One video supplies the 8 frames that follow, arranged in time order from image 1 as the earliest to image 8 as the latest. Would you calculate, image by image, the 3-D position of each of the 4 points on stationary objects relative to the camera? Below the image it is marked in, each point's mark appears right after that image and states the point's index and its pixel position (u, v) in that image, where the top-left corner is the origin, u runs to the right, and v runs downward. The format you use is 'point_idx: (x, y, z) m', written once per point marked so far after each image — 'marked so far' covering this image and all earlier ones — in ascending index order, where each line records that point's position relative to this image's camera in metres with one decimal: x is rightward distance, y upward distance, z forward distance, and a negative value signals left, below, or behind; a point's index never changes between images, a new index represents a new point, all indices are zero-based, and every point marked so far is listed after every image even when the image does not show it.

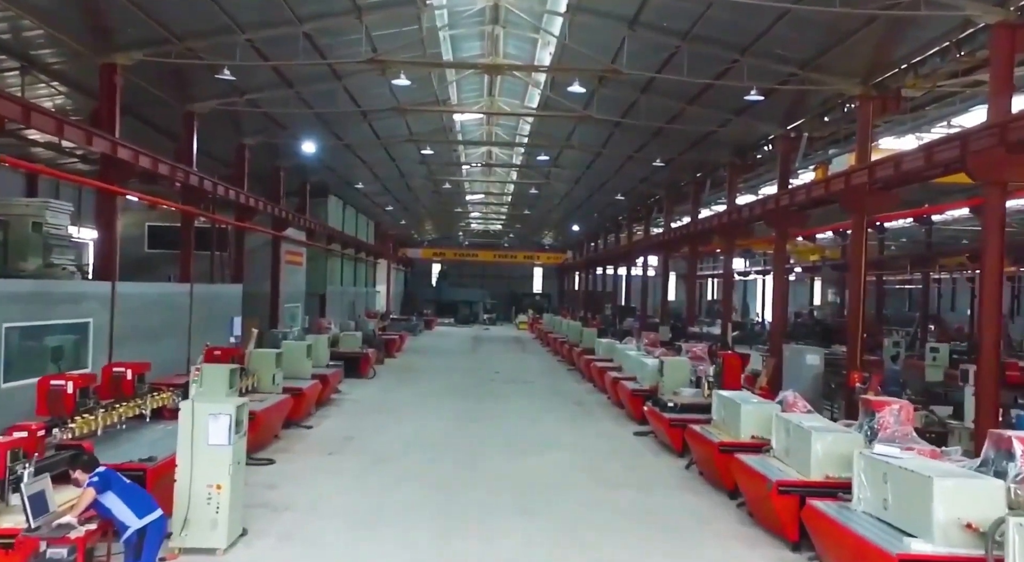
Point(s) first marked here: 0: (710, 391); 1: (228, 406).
0: (+2.0, -1.1, +7.8) m
1: (-1.6, -0.7, +4.3) m
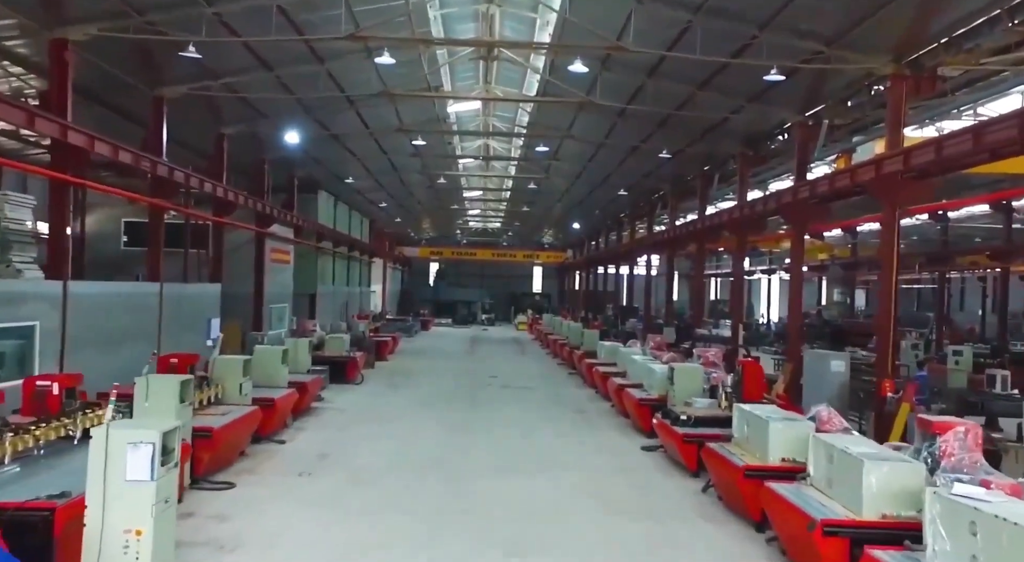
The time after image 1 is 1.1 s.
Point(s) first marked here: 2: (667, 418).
0: (+1.9, -1.1, +7.0) m
1: (-1.6, -0.7, +3.5) m
2: (+1.5, -1.3, +7.3) m
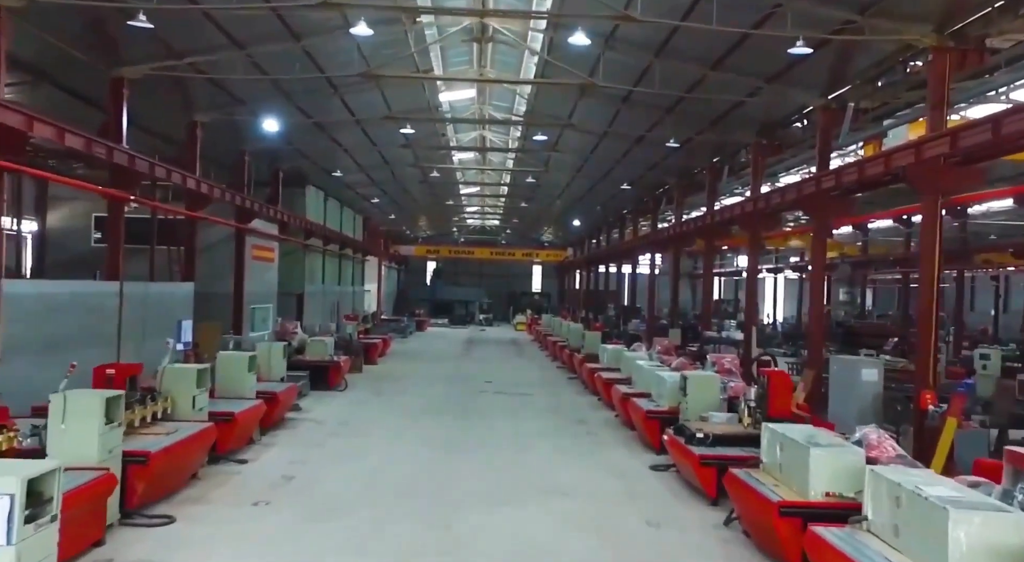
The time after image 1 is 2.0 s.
0: (+1.9, -1.1, +6.1) m
1: (-1.7, -0.7, +2.6) m
2: (+1.4, -1.3, +6.5) m
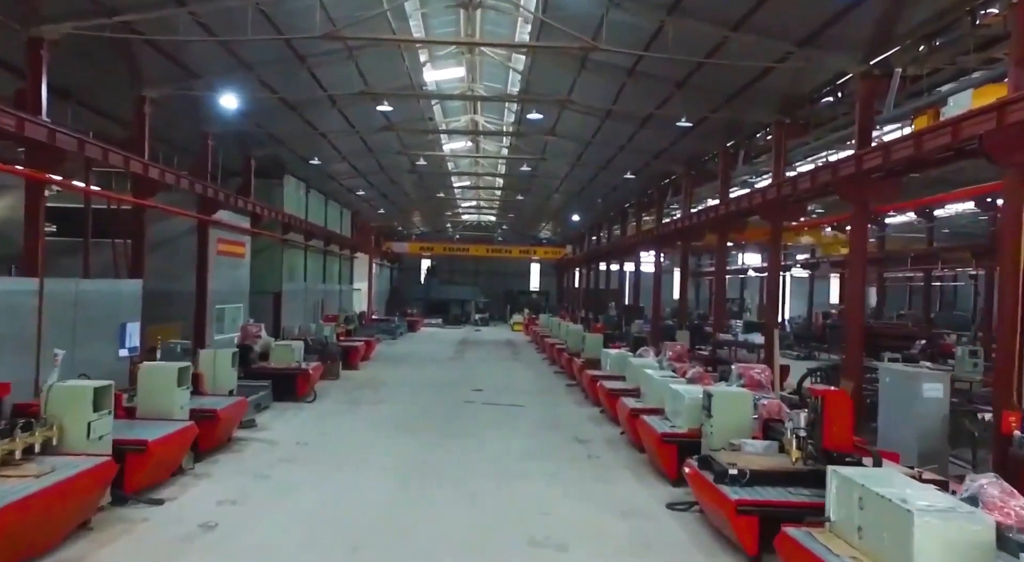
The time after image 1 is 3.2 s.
0: (+1.8, -1.1, +4.8) m
1: (-1.8, -0.6, +1.3) m
2: (+1.3, -1.2, +5.2) m
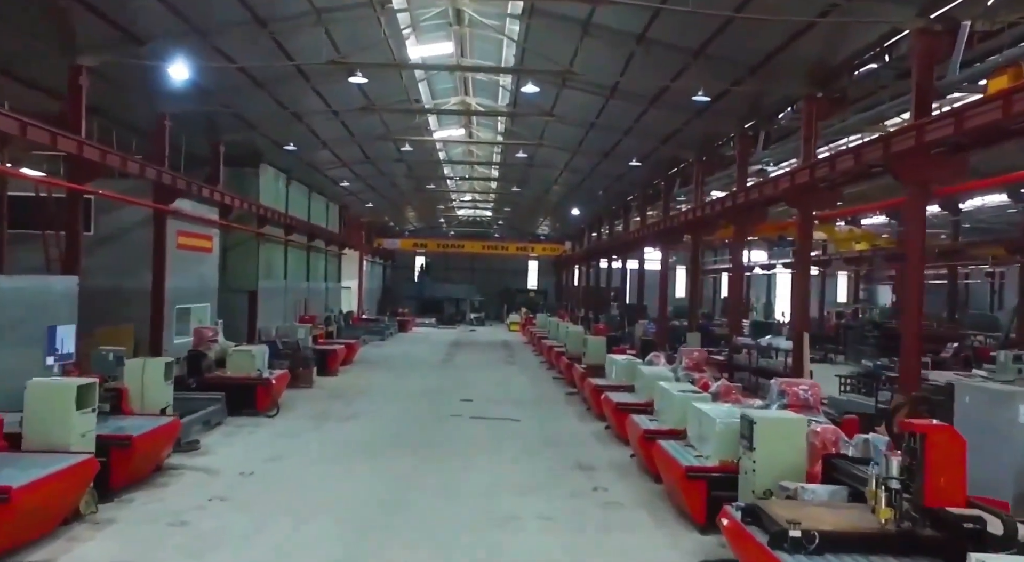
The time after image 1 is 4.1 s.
0: (+1.7, -1.0, +3.5) m
1: (-1.9, -0.6, 0.0) m
2: (+1.2, -1.2, +3.9) m
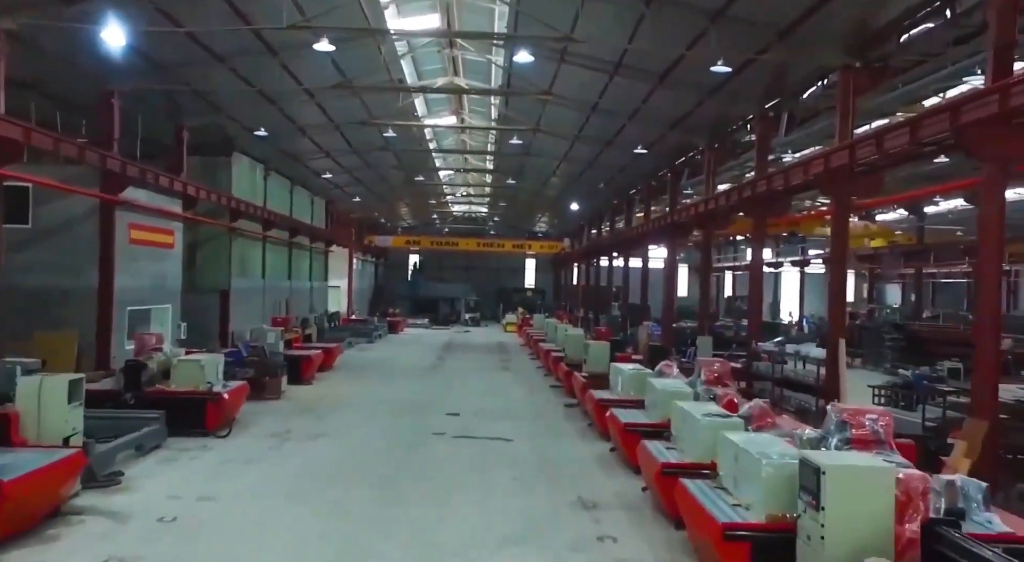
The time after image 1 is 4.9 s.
0: (+1.6, -1.0, +2.3) m
1: (-1.9, -0.6, -1.2) m
2: (+1.1, -1.2, +2.7) m
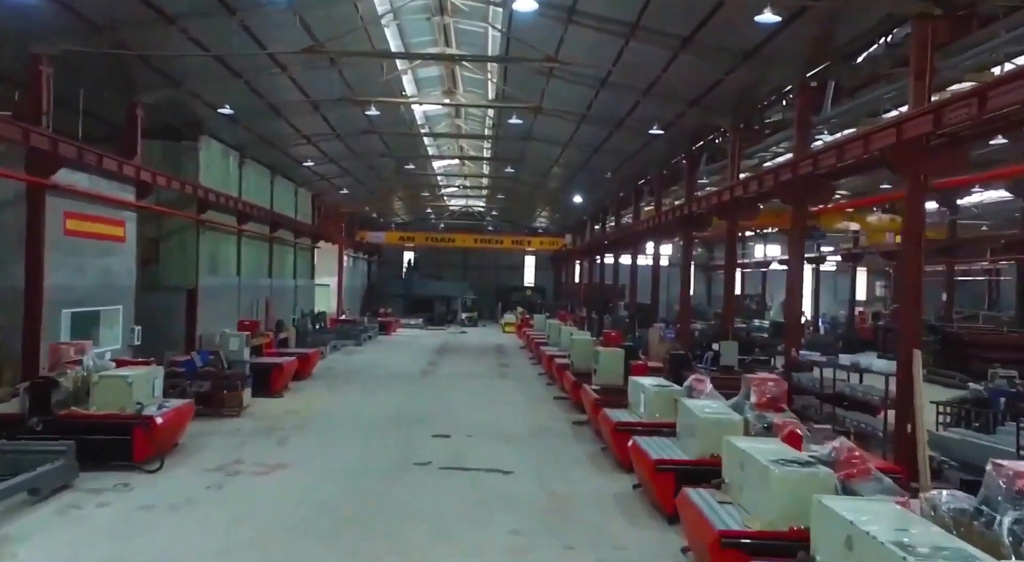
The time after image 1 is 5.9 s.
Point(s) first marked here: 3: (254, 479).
0: (+1.6, -1.0, +0.9) m
1: (-1.9, -0.6, -2.7) m
2: (+1.1, -1.2, +1.2) m
3: (-2.1, -1.6, +6.2) m
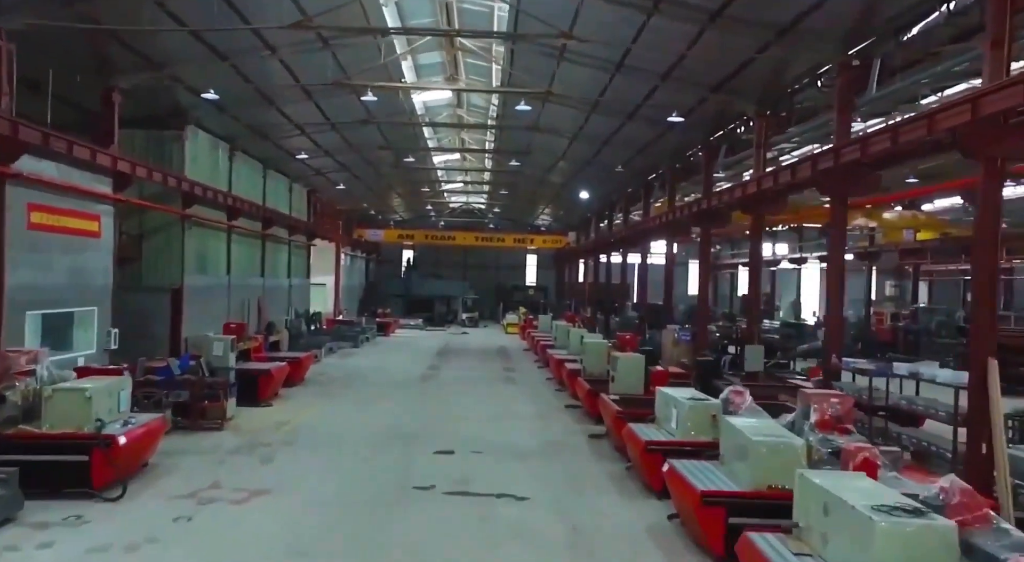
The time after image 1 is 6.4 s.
0: (+1.7, -1.0, +0.1) m
1: (-1.8, -0.6, -3.5) m
2: (+1.3, -1.2, +0.4) m
3: (-2.0, -1.6, +5.4) m
